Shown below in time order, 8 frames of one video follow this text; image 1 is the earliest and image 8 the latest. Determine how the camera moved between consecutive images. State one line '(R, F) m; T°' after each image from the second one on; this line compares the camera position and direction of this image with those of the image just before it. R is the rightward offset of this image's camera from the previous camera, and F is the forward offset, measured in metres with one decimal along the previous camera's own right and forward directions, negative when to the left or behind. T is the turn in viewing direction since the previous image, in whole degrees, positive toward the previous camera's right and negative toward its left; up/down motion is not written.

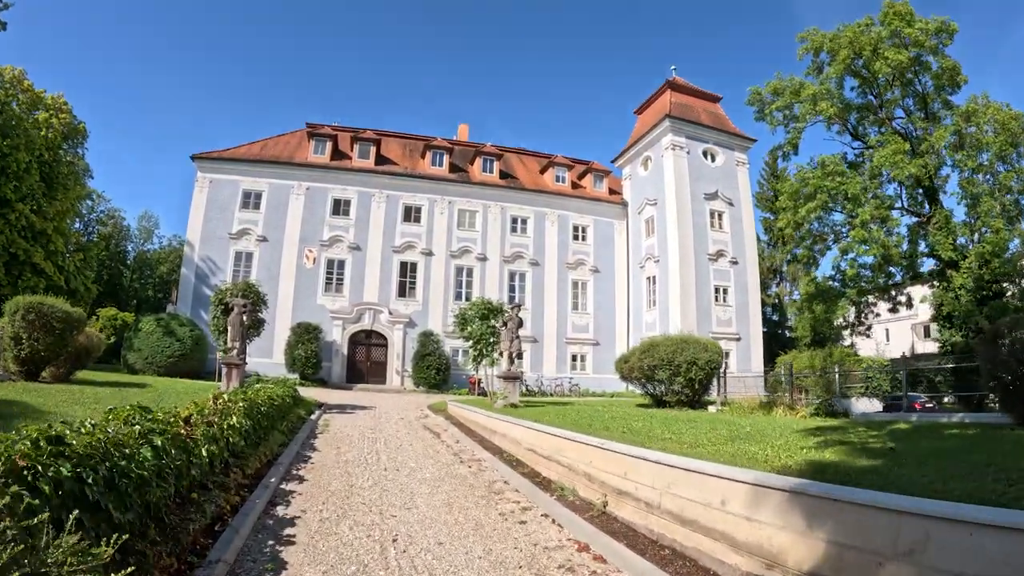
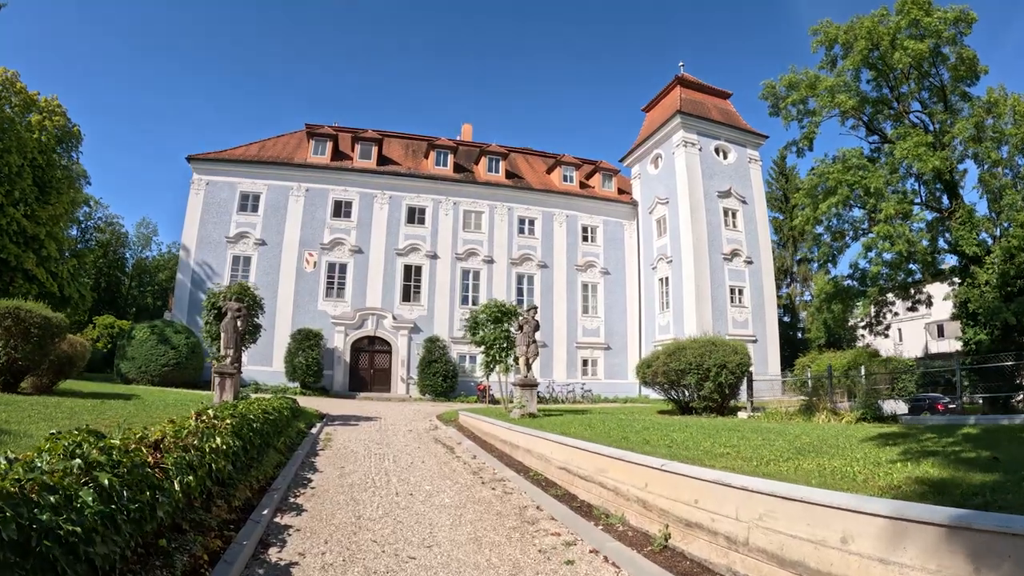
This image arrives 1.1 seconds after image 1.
(-0.3, +0.8) m; 0°
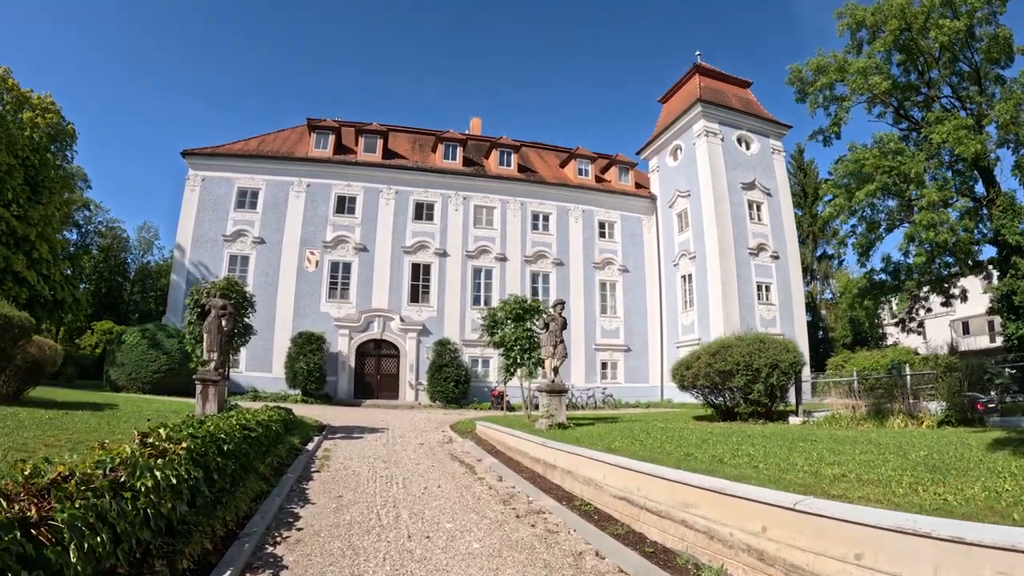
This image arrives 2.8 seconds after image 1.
(-0.3, +1.2) m; -1°
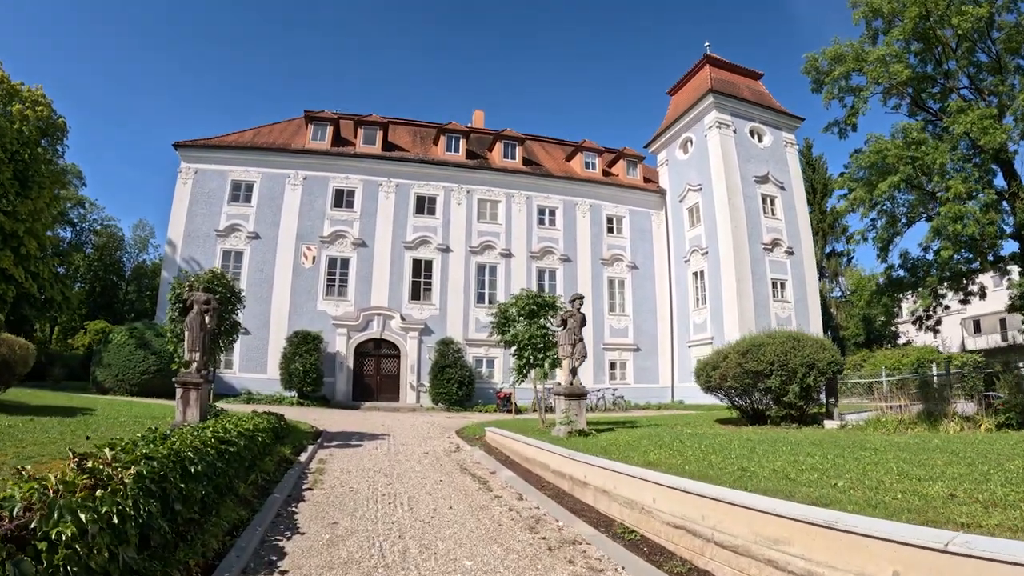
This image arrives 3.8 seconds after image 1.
(-0.2, +0.8) m; 0°
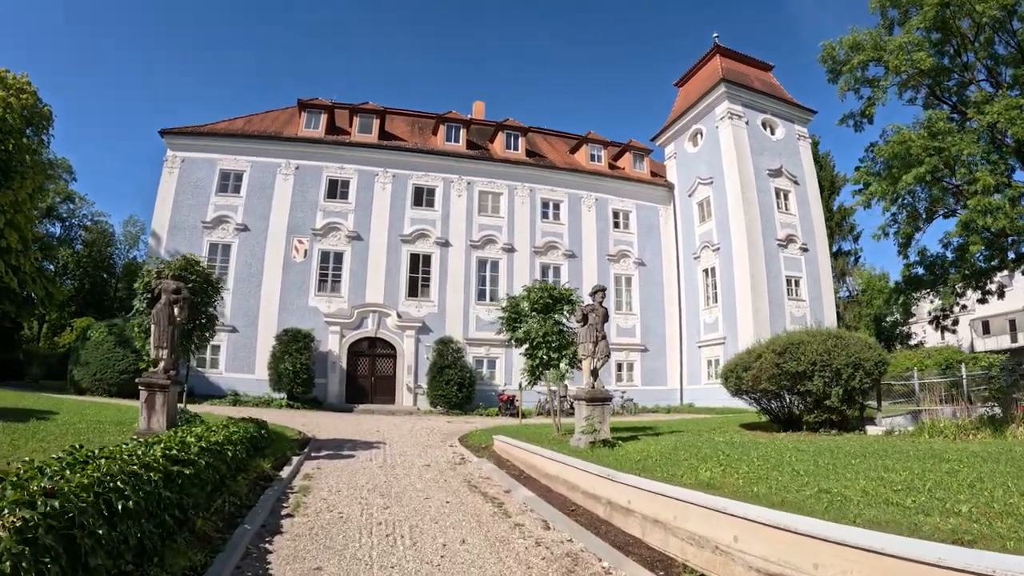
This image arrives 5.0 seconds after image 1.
(-0.2, +0.9) m; 0°
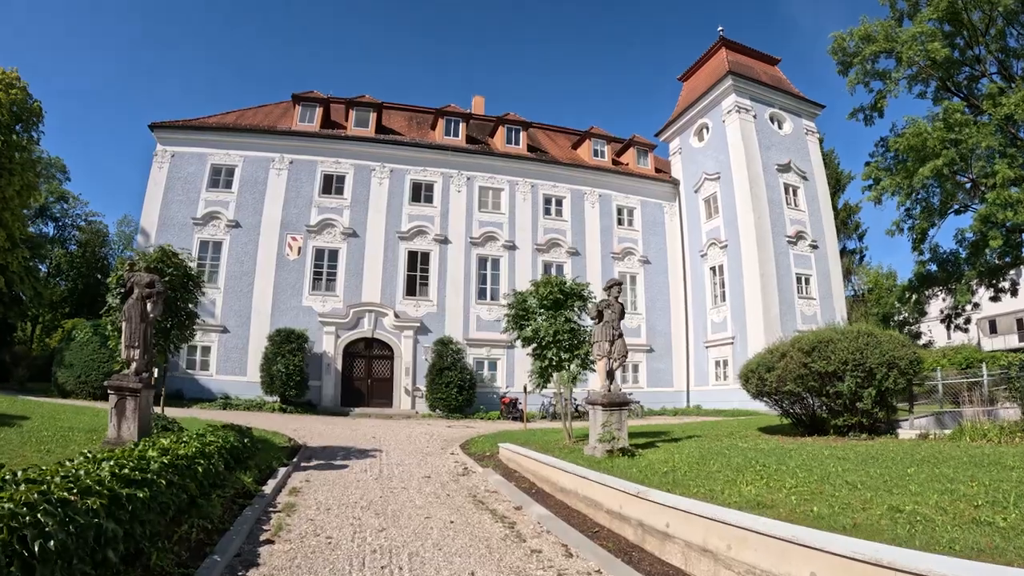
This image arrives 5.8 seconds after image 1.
(-0.1, +0.6) m; 0°
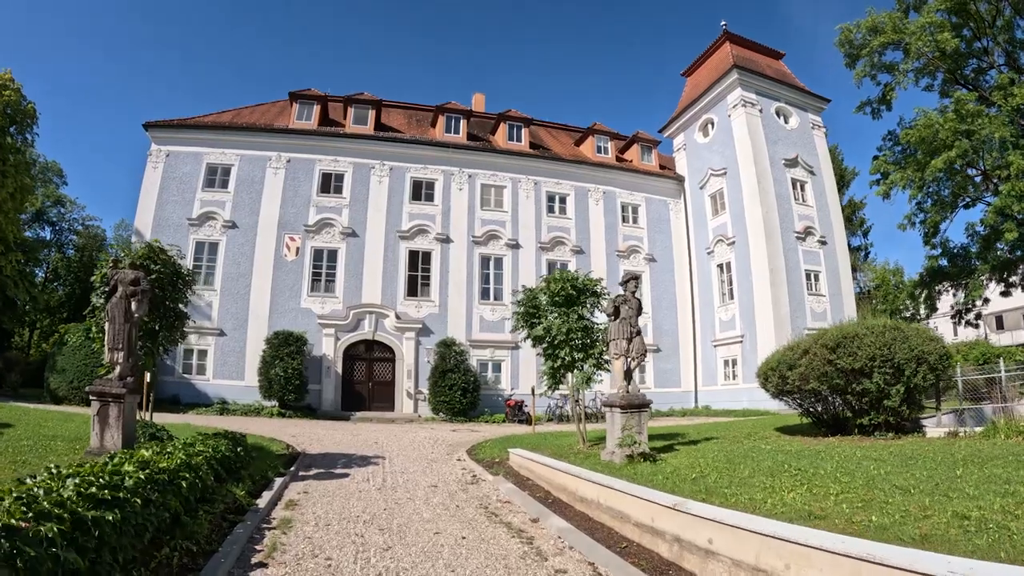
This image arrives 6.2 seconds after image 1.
(-0.1, +0.4) m; 0°
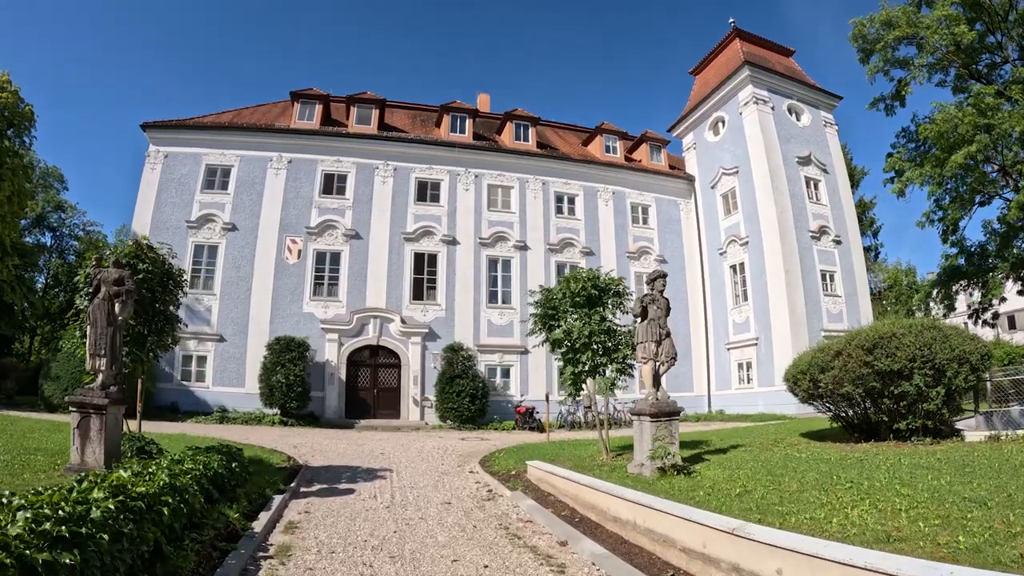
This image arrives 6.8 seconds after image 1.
(-0.2, +0.5) m; 0°
